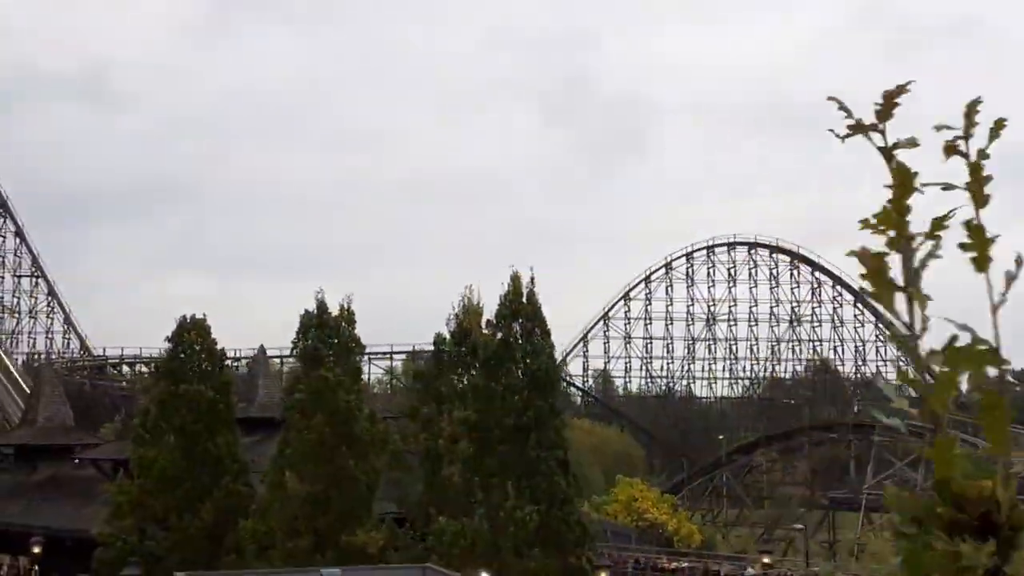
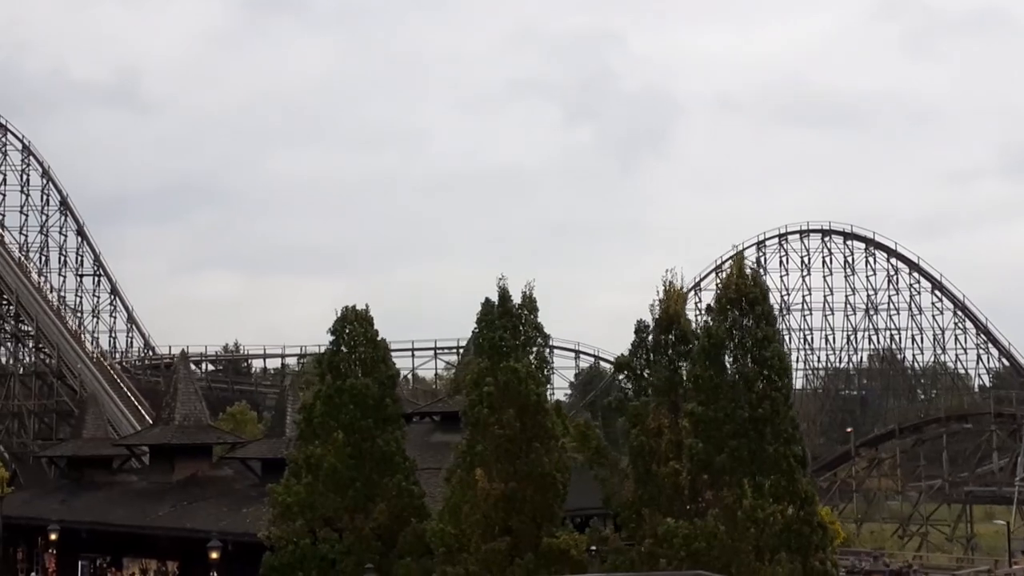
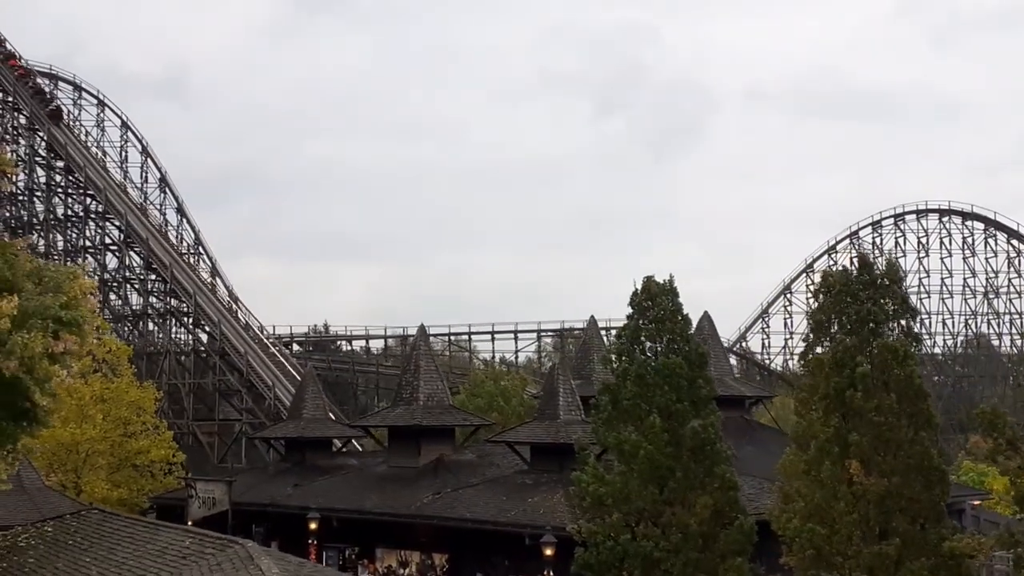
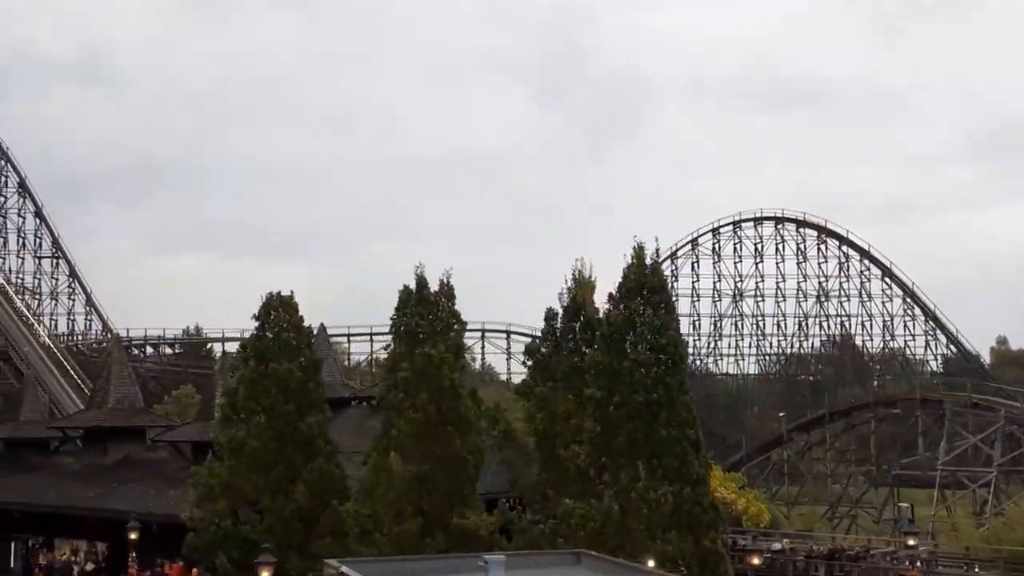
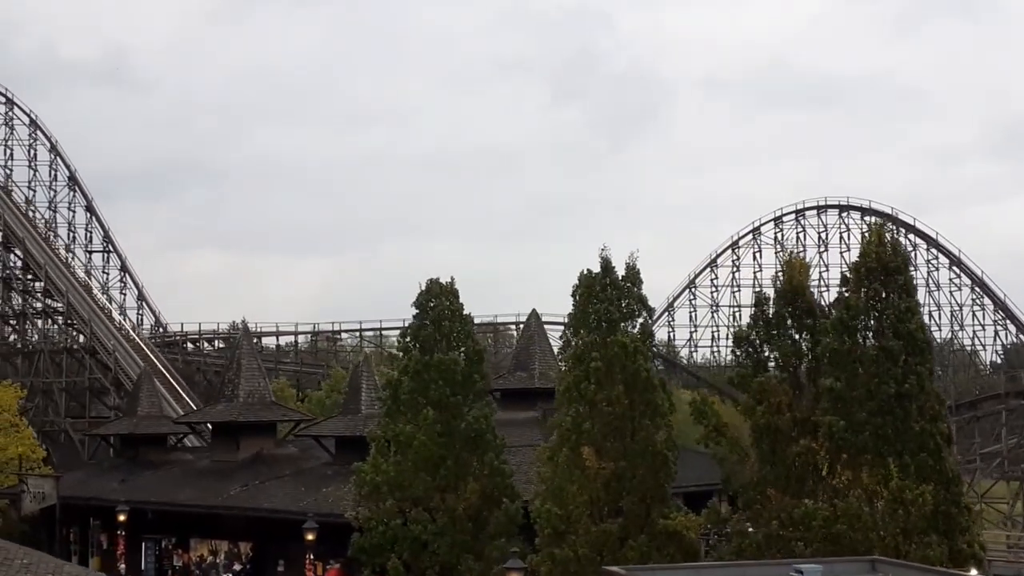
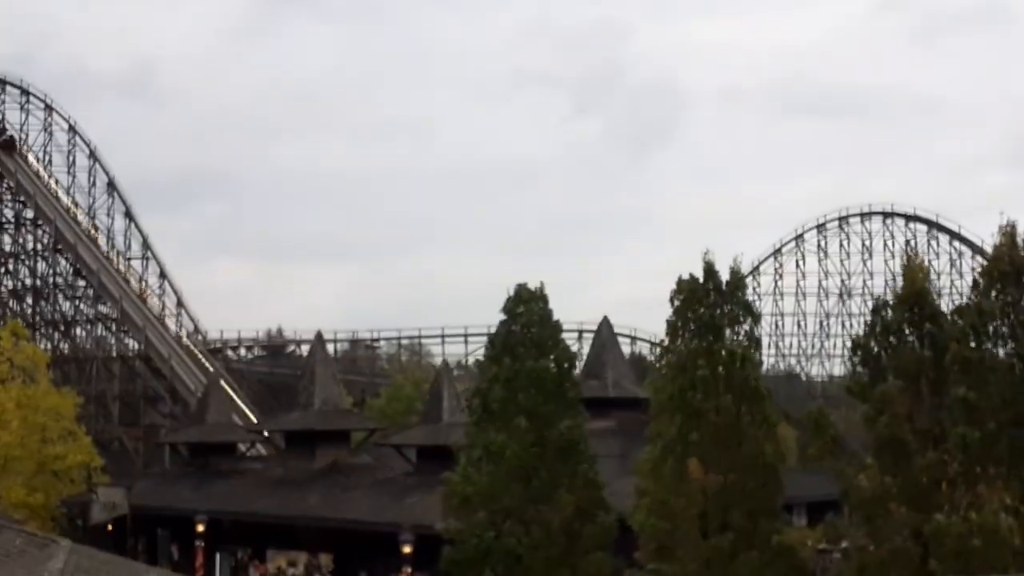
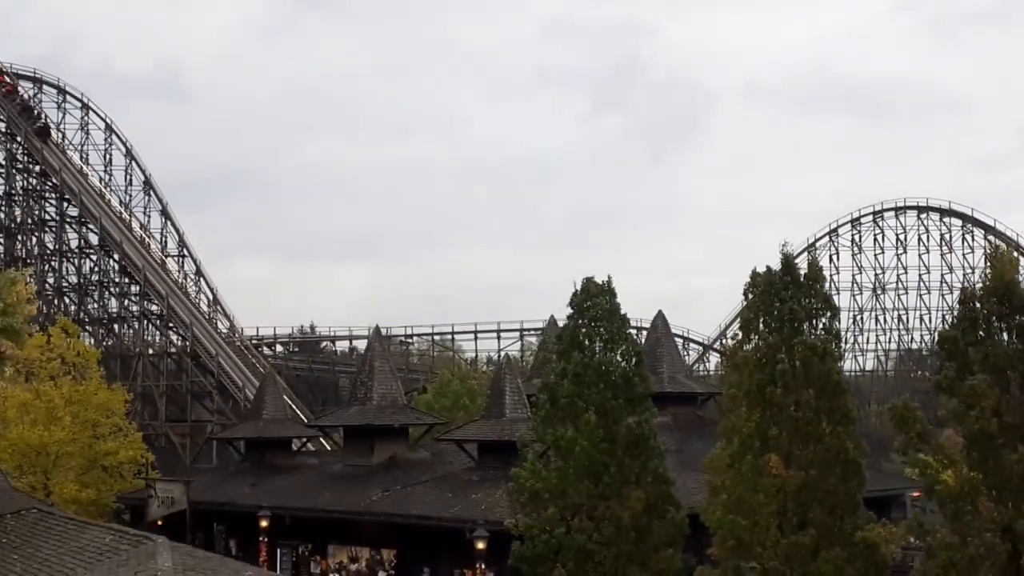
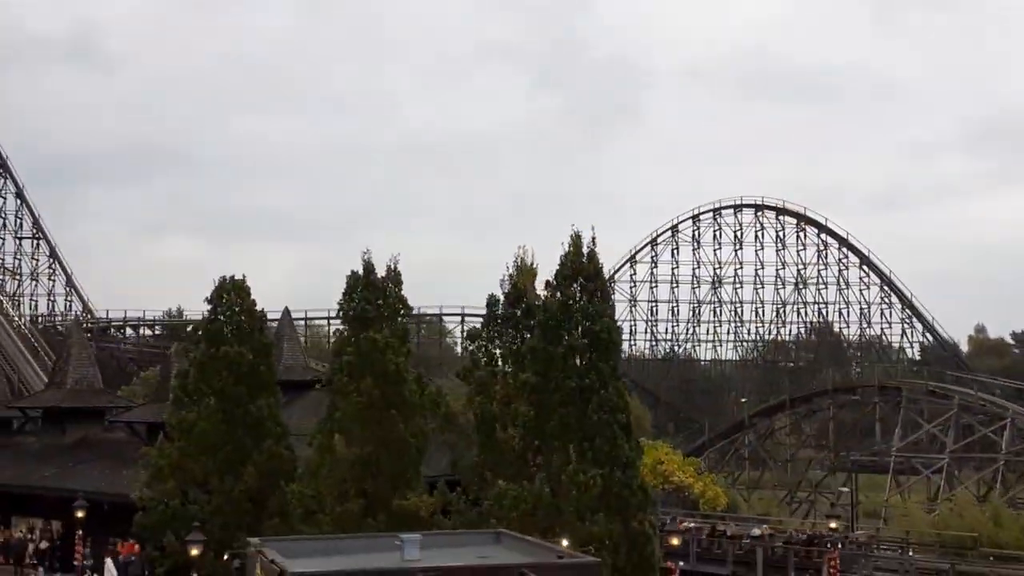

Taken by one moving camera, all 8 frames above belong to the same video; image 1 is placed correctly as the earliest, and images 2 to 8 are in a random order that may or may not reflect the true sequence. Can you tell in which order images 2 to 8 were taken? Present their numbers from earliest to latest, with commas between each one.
8, 4, 2, 5, 6, 7, 3
